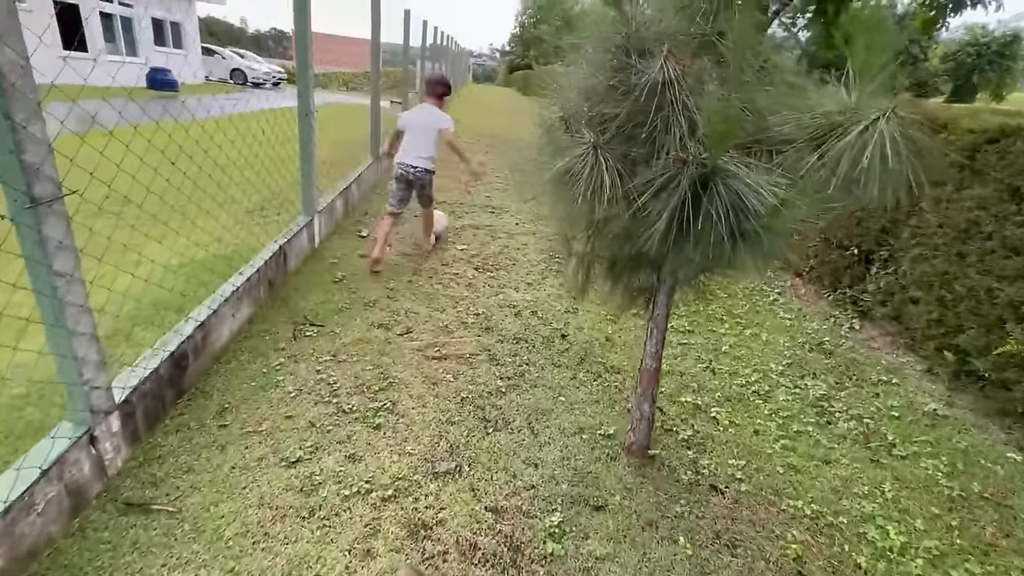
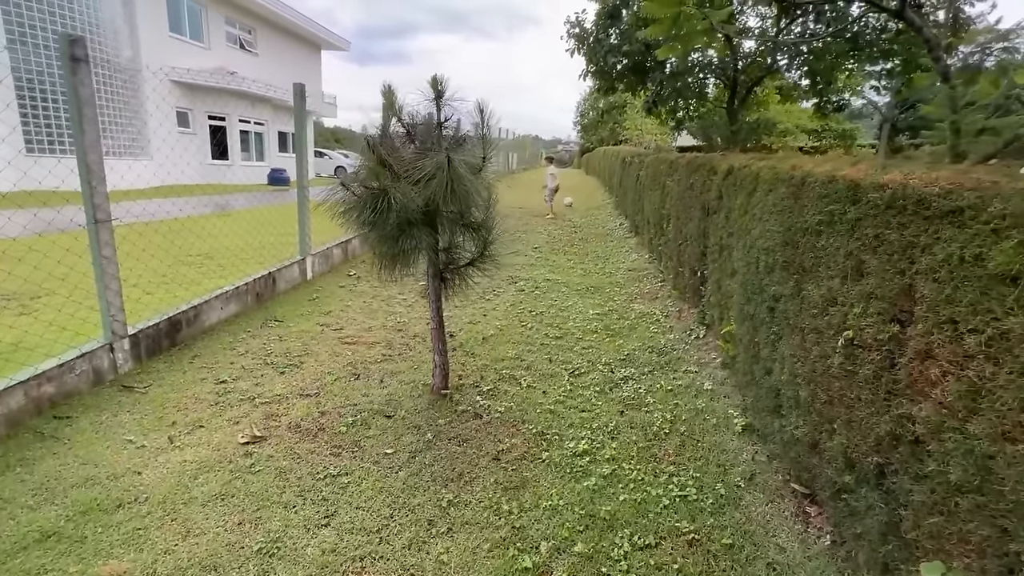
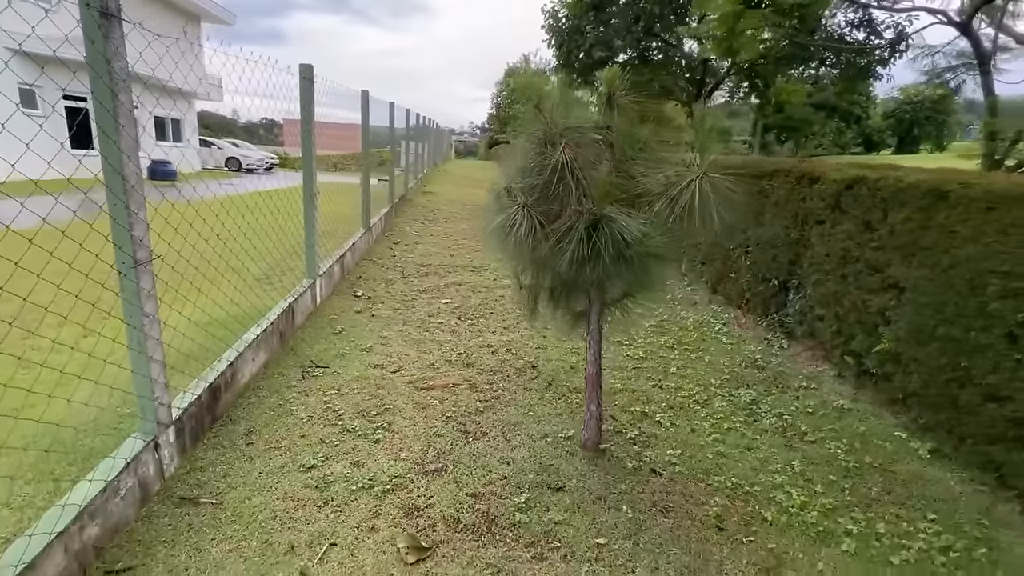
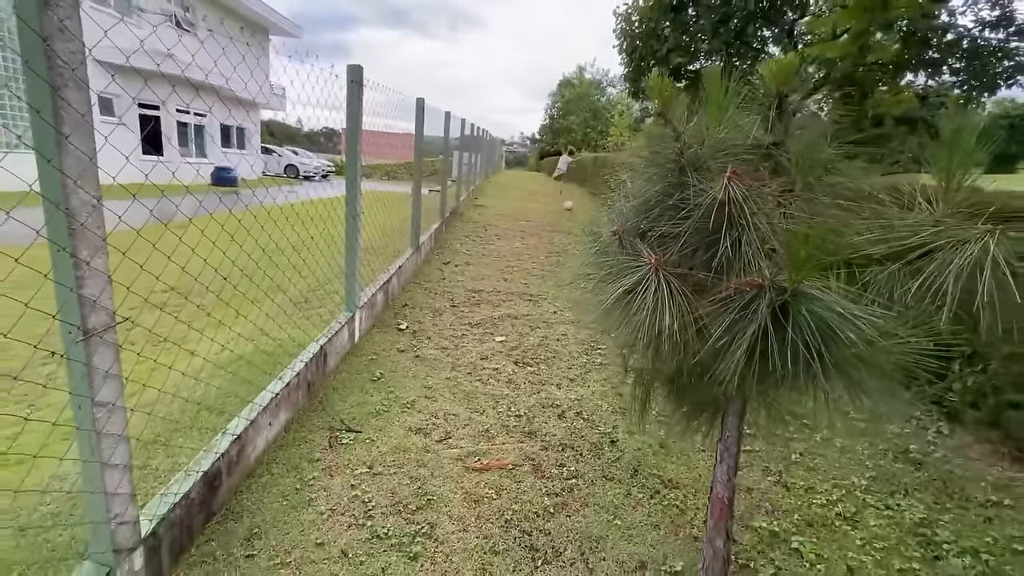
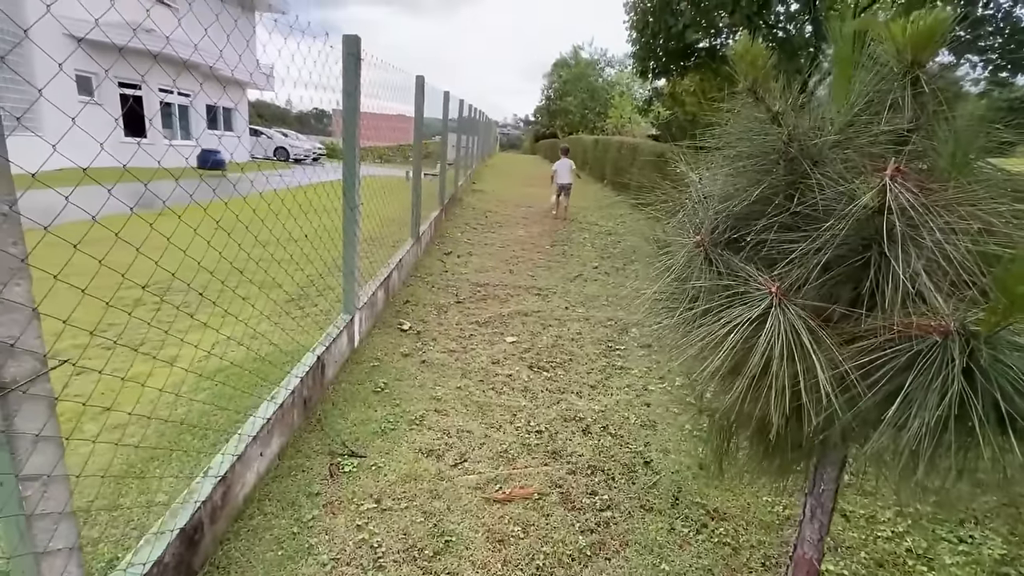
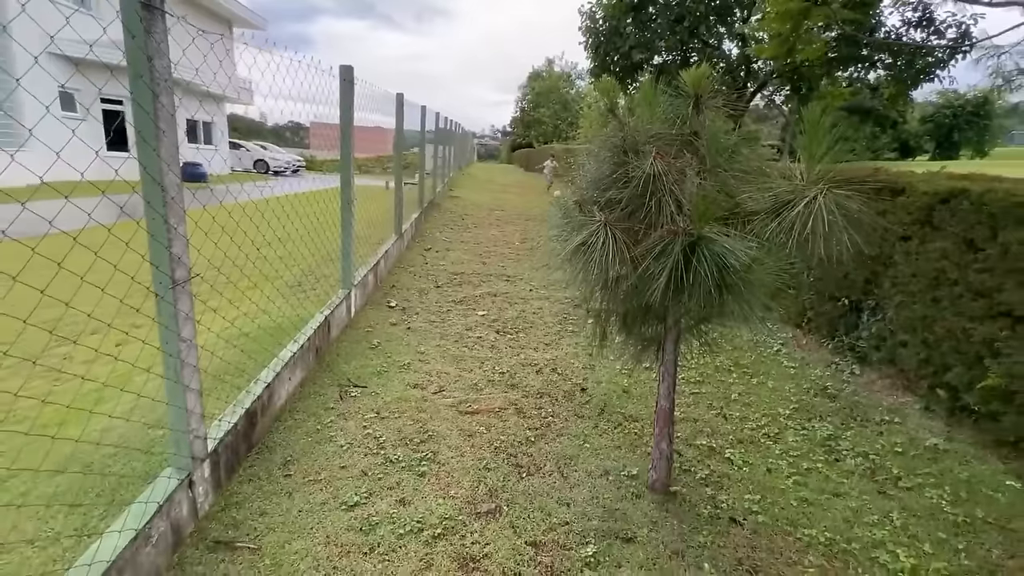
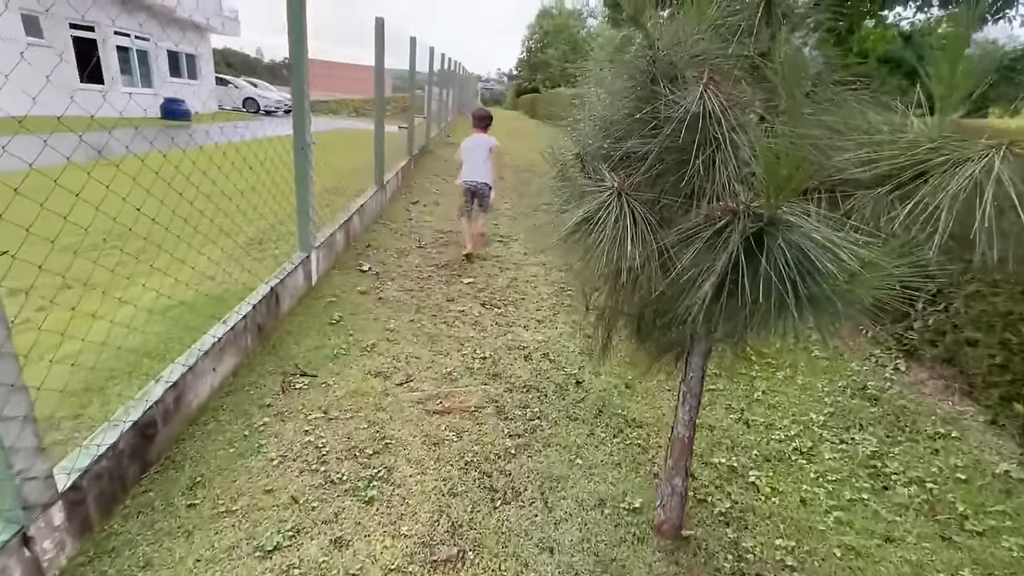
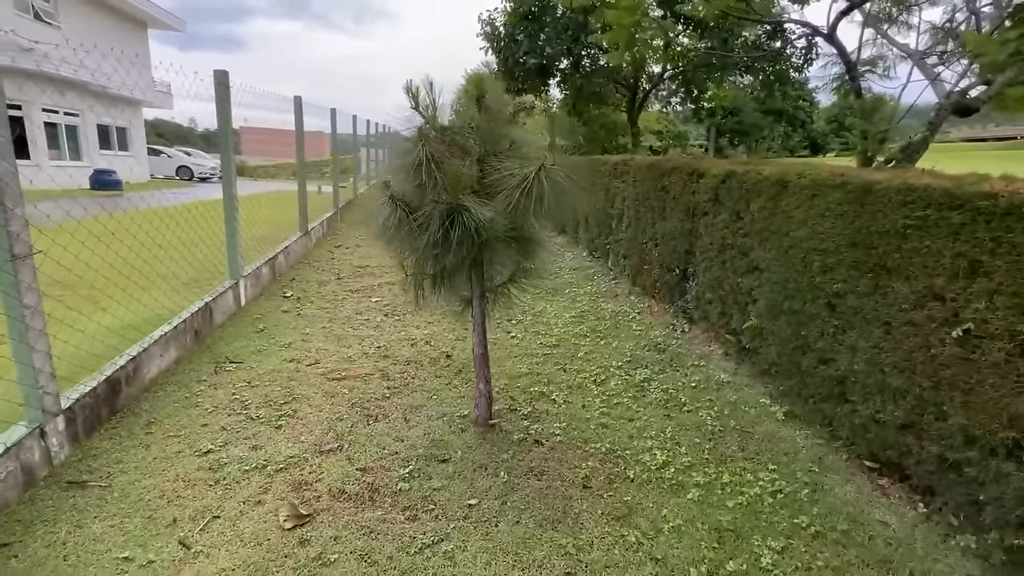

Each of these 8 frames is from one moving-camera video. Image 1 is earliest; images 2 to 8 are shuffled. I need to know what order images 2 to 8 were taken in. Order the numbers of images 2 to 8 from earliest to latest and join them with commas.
7, 5, 4, 6, 3, 8, 2
